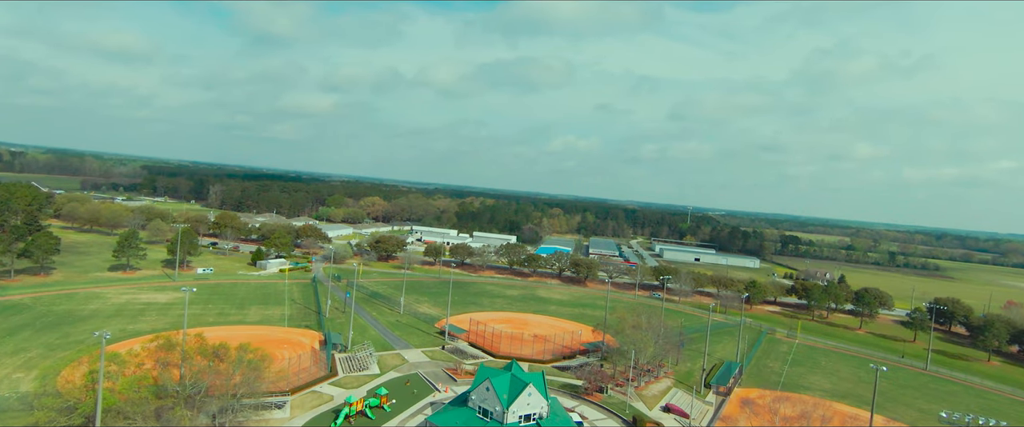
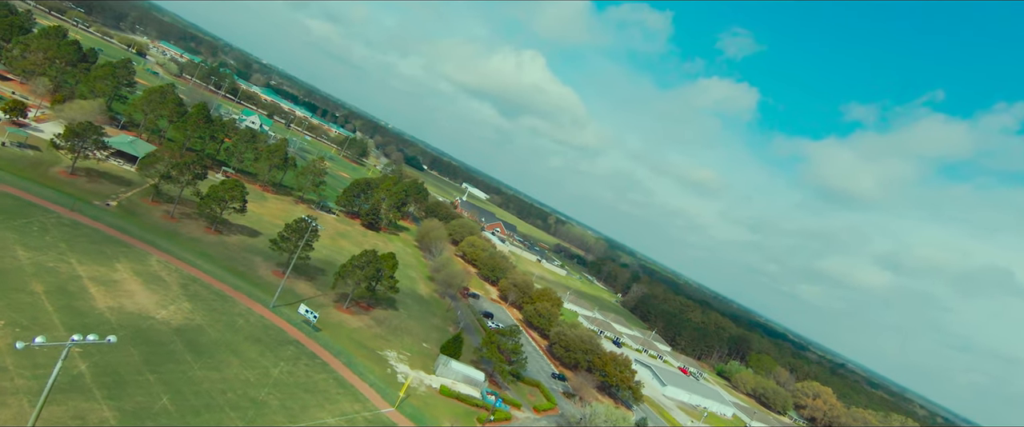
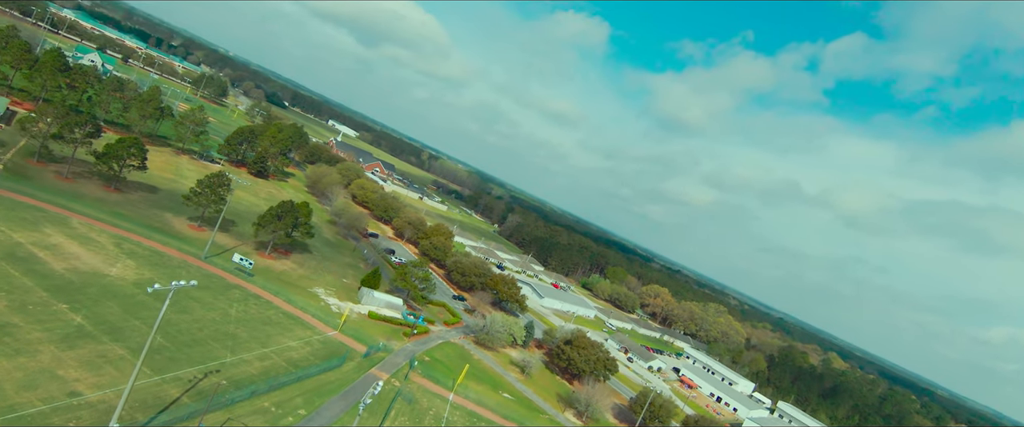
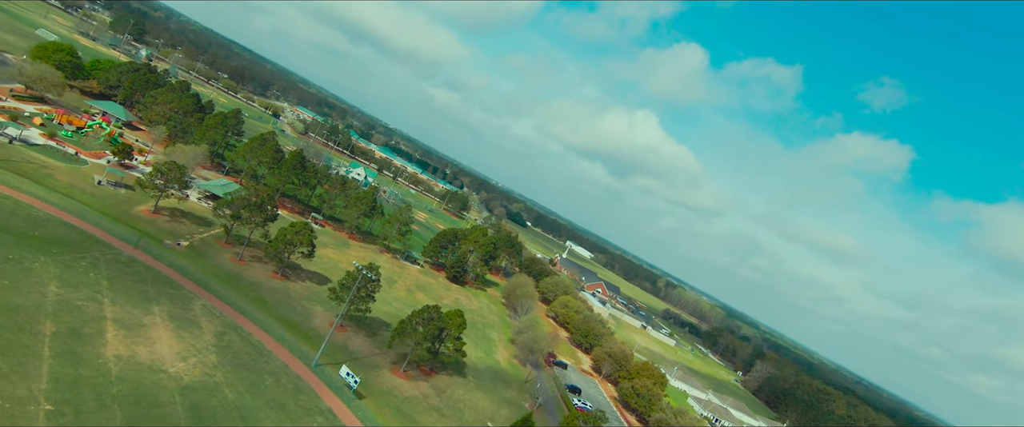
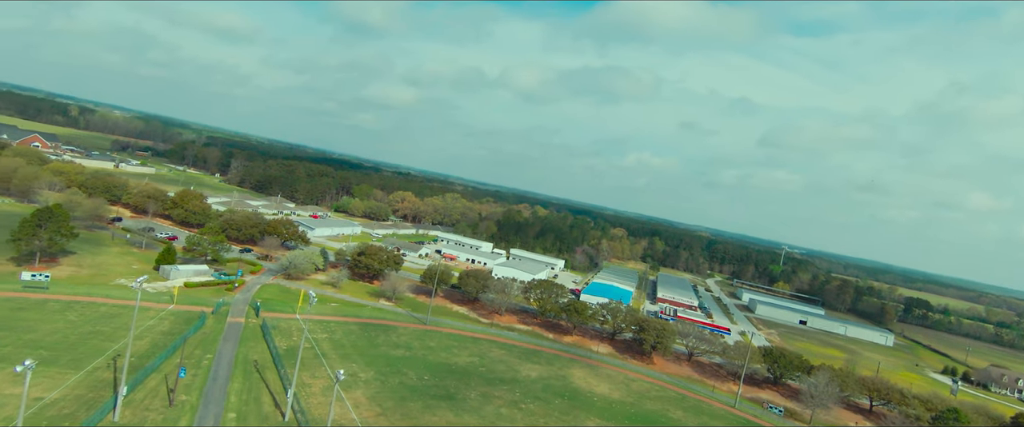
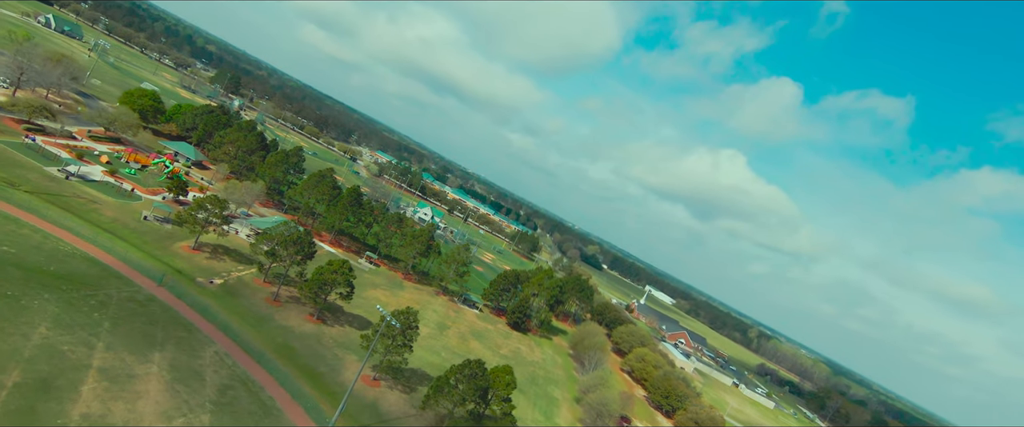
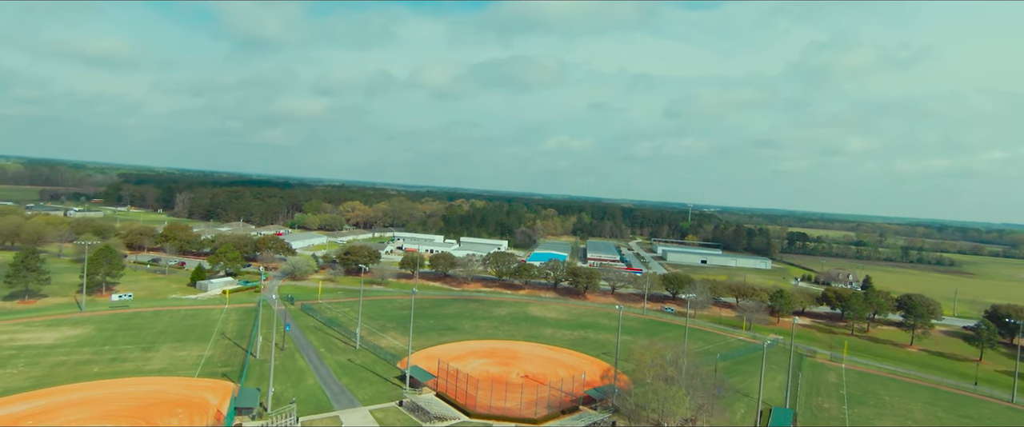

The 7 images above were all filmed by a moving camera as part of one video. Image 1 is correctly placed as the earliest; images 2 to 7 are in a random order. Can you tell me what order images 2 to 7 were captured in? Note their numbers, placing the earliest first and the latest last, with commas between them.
7, 5, 3, 2, 4, 6
